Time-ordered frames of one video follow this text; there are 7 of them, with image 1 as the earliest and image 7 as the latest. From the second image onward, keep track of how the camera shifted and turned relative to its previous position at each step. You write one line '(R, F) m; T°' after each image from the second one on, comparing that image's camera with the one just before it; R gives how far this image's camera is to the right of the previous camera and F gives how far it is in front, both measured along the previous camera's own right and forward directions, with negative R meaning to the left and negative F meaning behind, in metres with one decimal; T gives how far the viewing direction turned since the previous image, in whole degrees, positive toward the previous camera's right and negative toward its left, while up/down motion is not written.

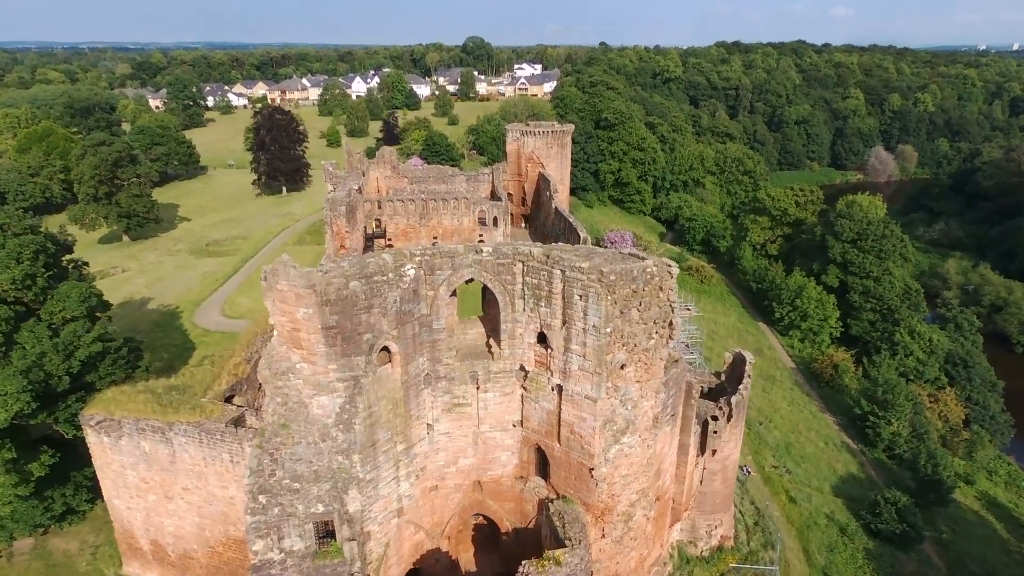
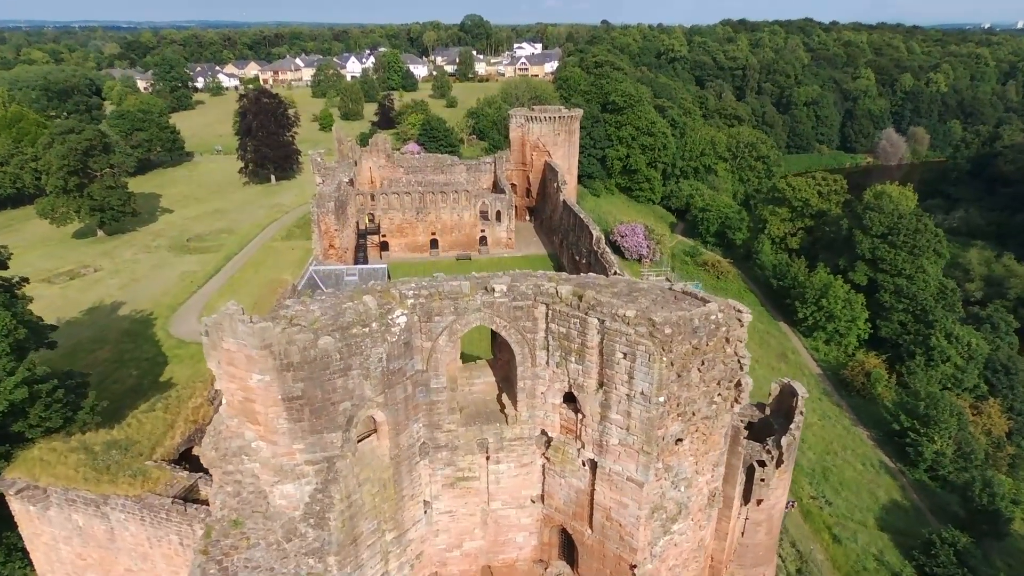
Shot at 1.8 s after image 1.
(-0.3, +2.5) m; 0°
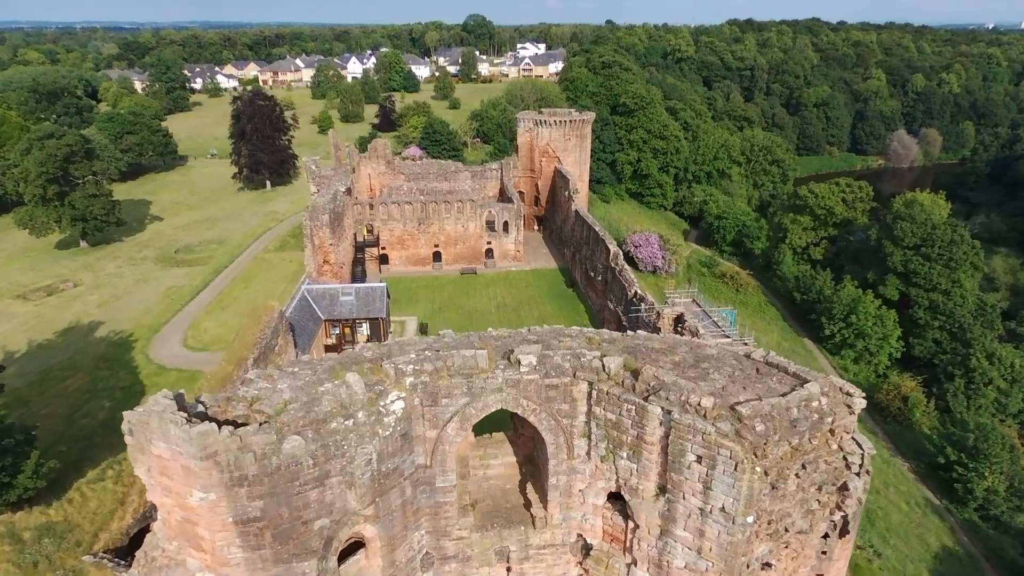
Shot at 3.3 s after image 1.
(-0.3, +2.0) m; 0°
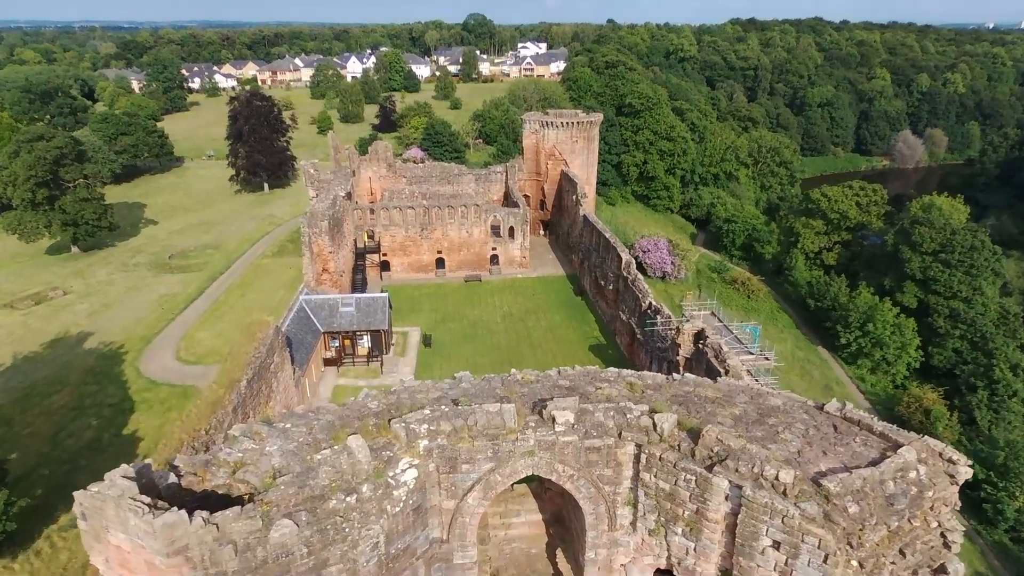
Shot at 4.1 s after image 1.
(-0.3, +1.0) m; 0°
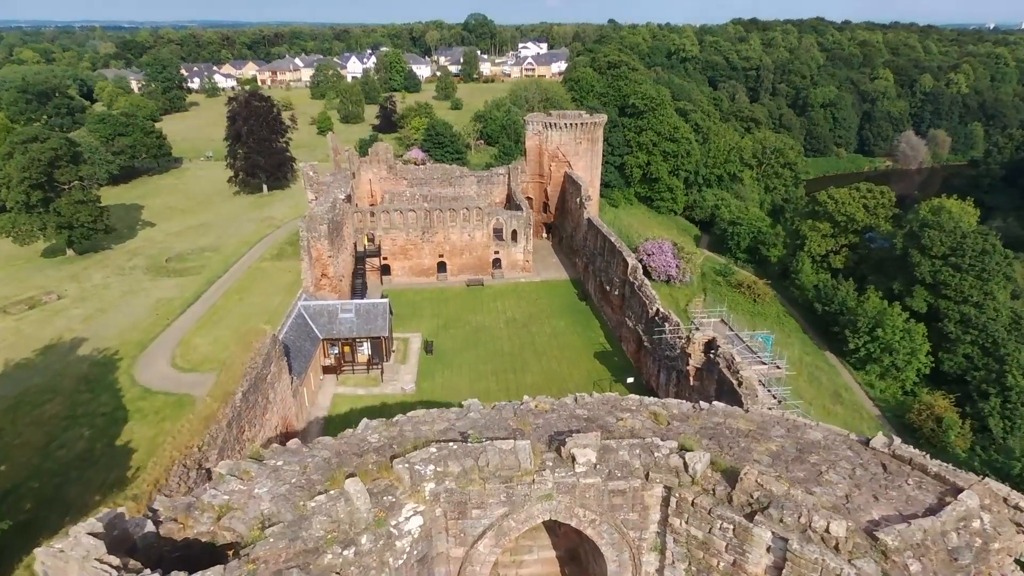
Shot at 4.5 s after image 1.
(-0.1, +0.5) m; 0°
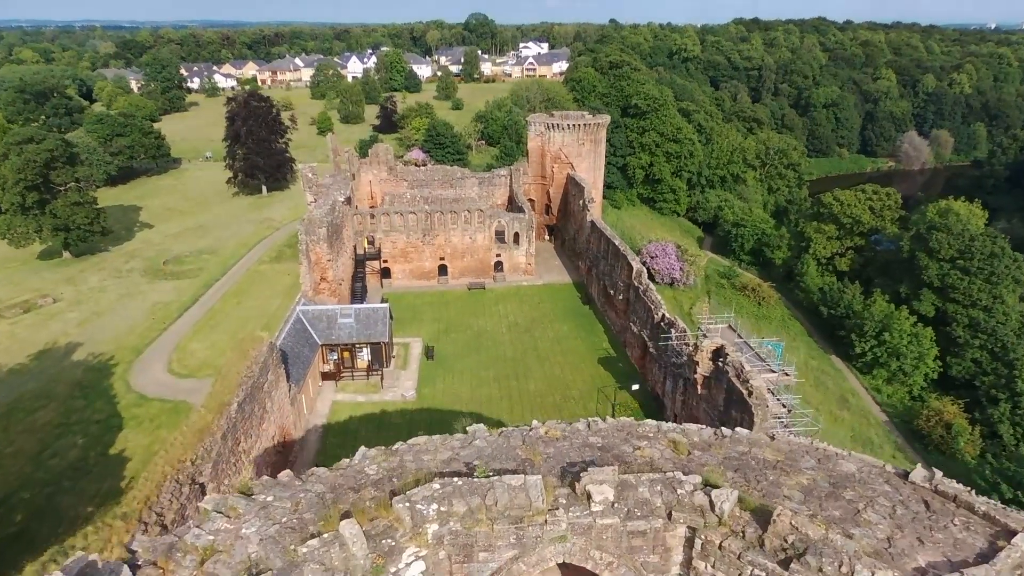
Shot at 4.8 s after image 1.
(-0.1, +0.4) m; 0°
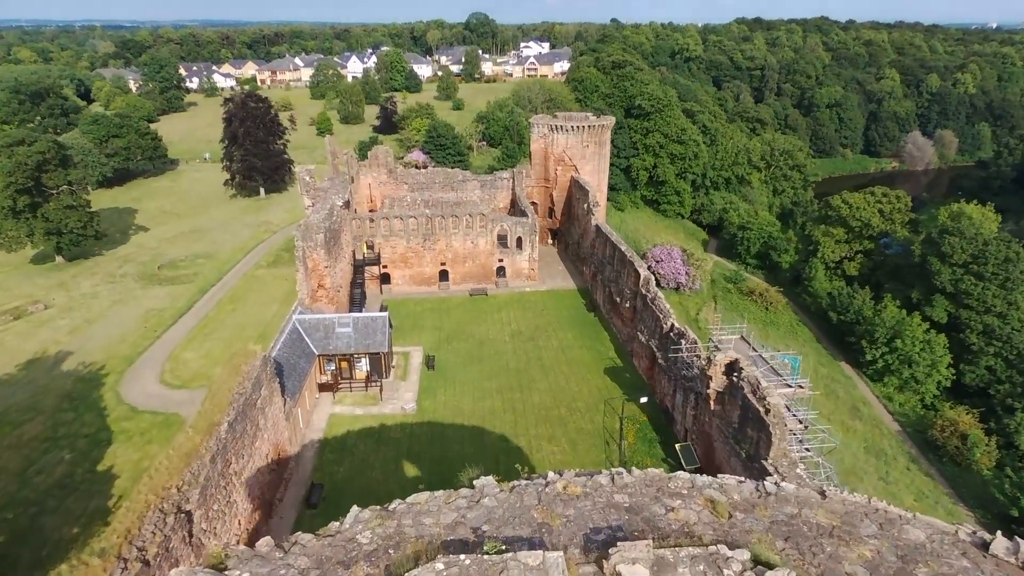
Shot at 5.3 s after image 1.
(-0.1, +0.7) m; 0°
